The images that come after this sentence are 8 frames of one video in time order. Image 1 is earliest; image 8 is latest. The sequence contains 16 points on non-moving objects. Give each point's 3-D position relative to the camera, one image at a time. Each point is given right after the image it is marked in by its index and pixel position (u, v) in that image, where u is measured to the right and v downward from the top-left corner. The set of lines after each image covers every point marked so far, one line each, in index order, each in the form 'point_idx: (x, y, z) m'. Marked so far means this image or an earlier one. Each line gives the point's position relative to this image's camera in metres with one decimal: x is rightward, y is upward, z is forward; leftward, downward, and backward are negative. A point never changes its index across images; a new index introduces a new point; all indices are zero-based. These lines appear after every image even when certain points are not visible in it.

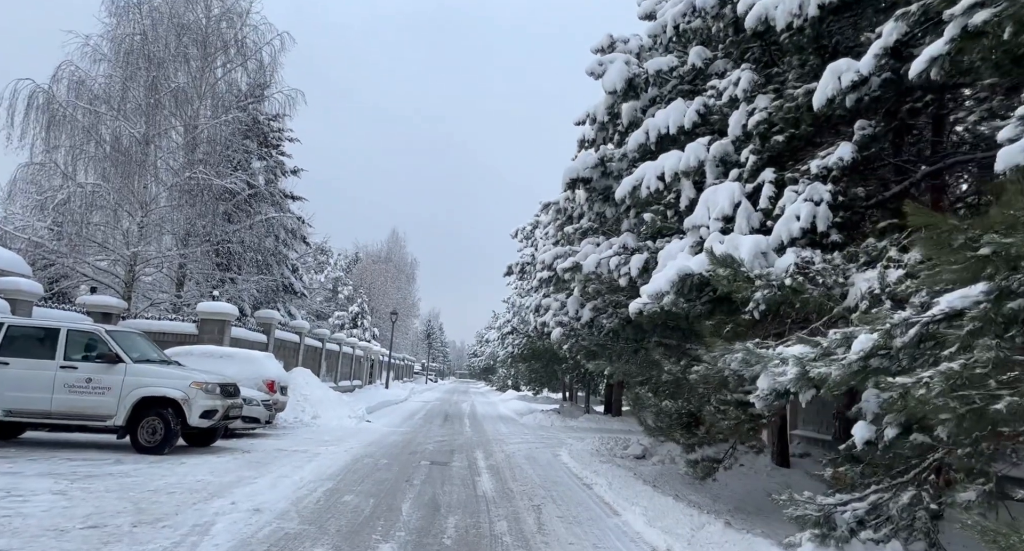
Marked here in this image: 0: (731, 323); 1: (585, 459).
0: (+2.0, -0.4, +5.9) m
1: (+1.3, -3.3, +11.6) m
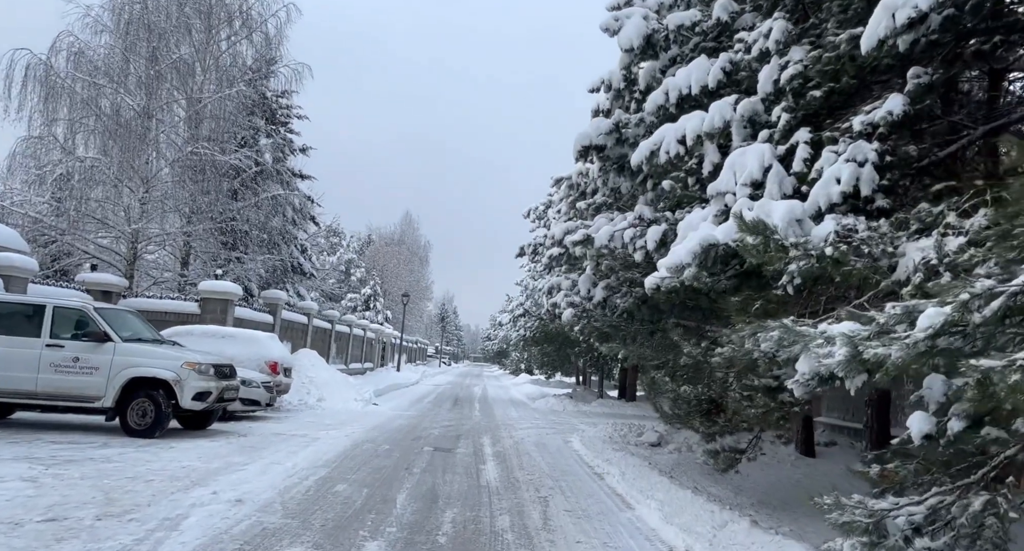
0: (+2.0, -0.2, +5.2) m
1: (+1.5, -2.9, +11.1) m
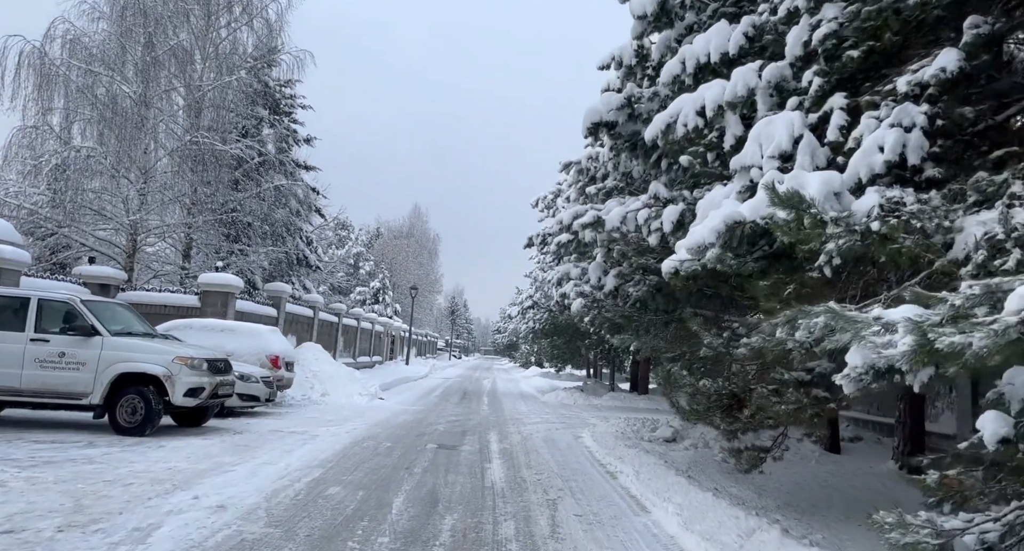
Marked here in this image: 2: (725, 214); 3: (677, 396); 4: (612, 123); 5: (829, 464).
0: (+2.1, -0.1, +4.7) m
1: (+1.6, -2.7, +10.6) m
2: (+1.5, +0.4, +4.6) m
3: (+1.9, -1.4, +7.3) m
4: (+1.2, +1.8, +7.5) m
5: (+4.1, -2.5, +8.4) m
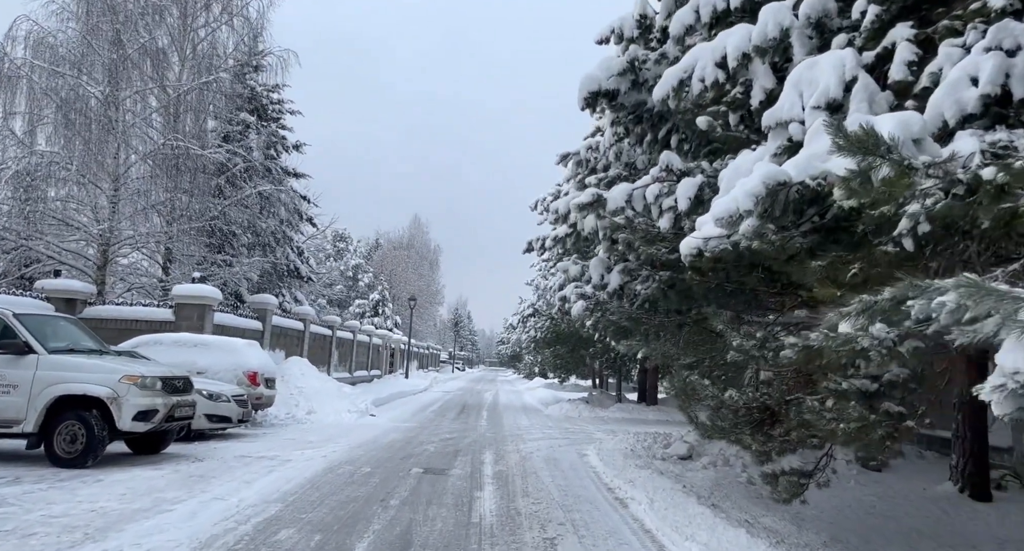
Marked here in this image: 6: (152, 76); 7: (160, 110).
0: (+1.9, +0.1, +3.6) m
1: (+1.5, -2.7, +9.4) m
2: (+1.4, +0.6, +3.5) m
3: (+1.8, -1.3, +6.2) m
4: (+1.0, +1.8, +6.4) m
5: (+4.1, -2.4, +7.2) m
6: (-9.2, +5.1, +16.3) m
7: (-9.0, +4.2, +16.3) m
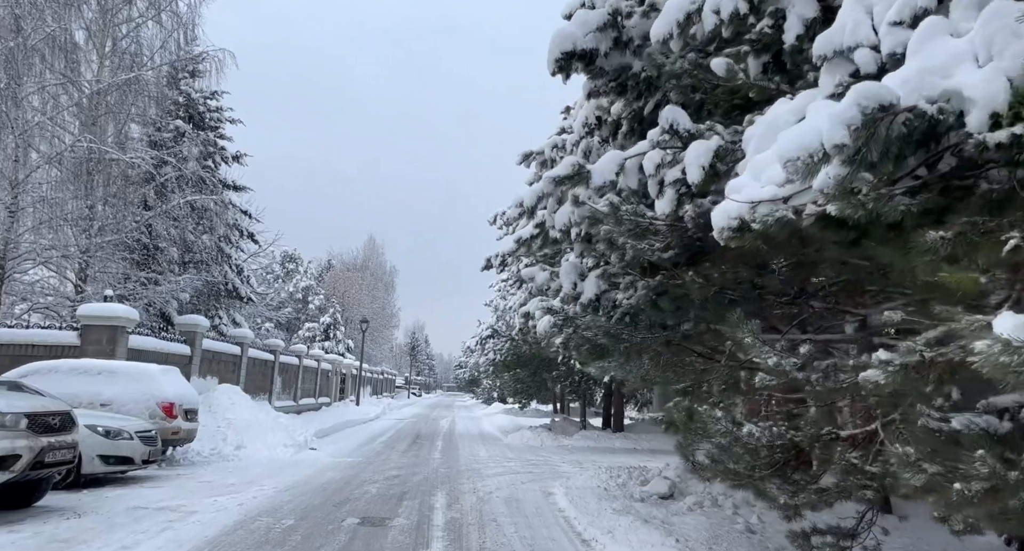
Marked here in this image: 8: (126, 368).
0: (+1.7, +0.1, +2.4) m
1: (+1.0, -2.9, +8.1) m
2: (+1.2, +0.6, +2.2) m
3: (+1.4, -1.4, +4.9) m
4: (+0.6, +1.8, +5.2) m
5: (+3.6, -2.4, +6.0) m
6: (-10.2, +4.7, +14.5) m
7: (-10.0, +3.8, +14.5) m
8: (-6.9, -1.7, +11.4) m
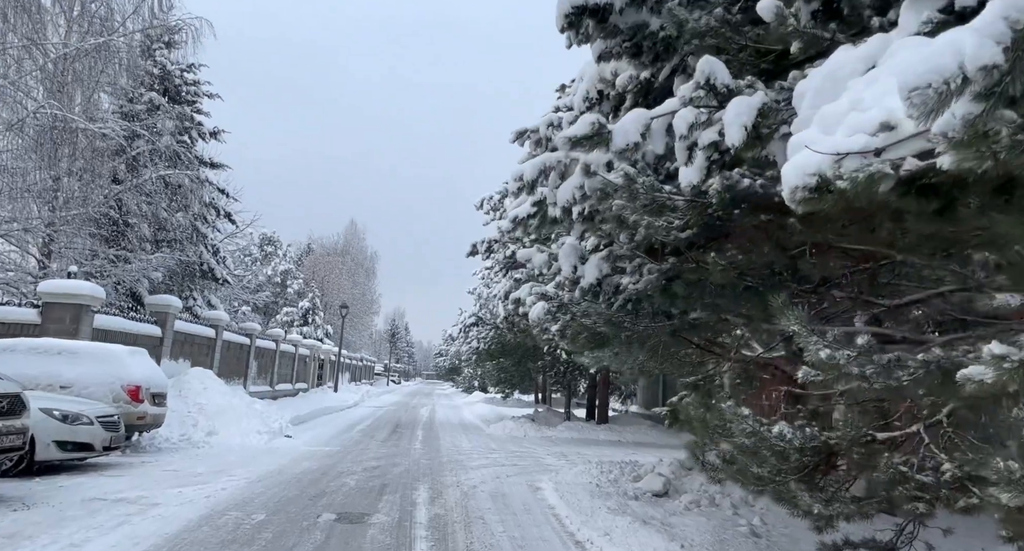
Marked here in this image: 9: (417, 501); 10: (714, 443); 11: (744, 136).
0: (+1.8, +0.2, +1.9) m
1: (+0.8, -2.7, +7.6) m
2: (+1.3, +0.7, +1.8) m
3: (+1.4, -1.2, +4.5) m
4: (+0.7, +2.0, +4.7) m
5: (+3.6, -2.3, +5.7) m
6: (-10.4, +5.2, +13.6) m
7: (-10.2, +4.4, +13.6) m
8: (-7.1, -1.2, +10.8) m
9: (-1.2, -2.8, +7.9) m
10: (+1.4, -1.2, +4.5) m
11: (+1.1, +0.7, +3.1) m
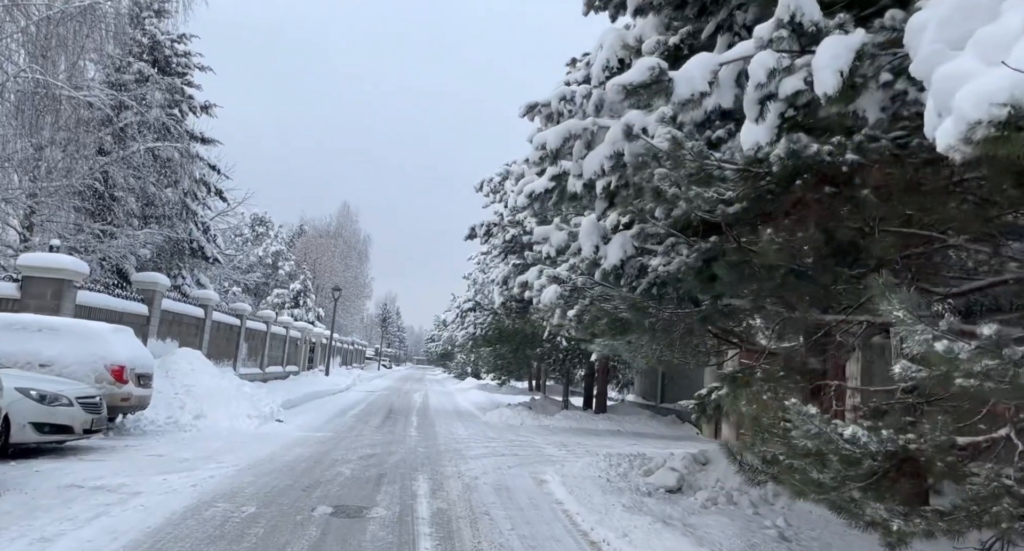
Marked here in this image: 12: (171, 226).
0: (+2.0, +0.3, +1.4) m
1: (+0.9, -2.5, +7.2) m
2: (+1.5, +0.8, +1.3) m
3: (+1.6, -1.1, +4.1) m
4: (+0.9, +2.1, +4.2) m
5: (+3.7, -2.2, +5.3) m
6: (-10.2, +5.8, +12.9) m
7: (-10.1, +4.9, +12.9) m
8: (-7.1, -0.8, +10.2) m
9: (-1.1, -2.5, +7.4) m
10: (+1.6, -1.1, +4.0) m
11: (+1.3, +0.8, +2.6) m
12: (-10.6, +1.5, +19.8) m
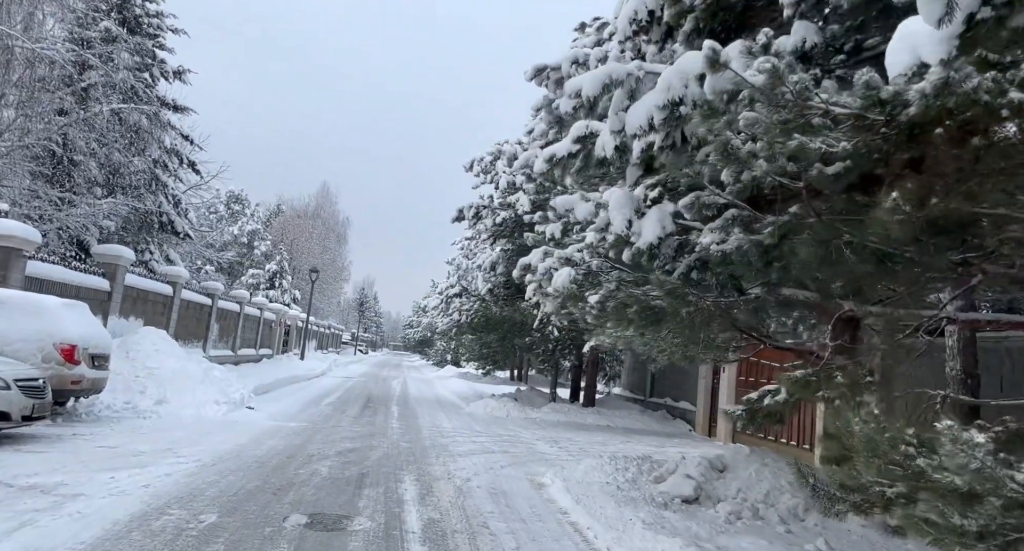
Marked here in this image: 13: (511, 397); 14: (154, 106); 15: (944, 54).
0: (+2.3, +0.3, +0.6) m
1: (+0.9, -2.3, +6.4) m
2: (+1.8, +0.8, +0.4) m
3: (+1.7, -1.0, +3.2) m
4: (+1.1, +2.2, +3.3) m
5: (+3.7, -2.2, +4.6) m
6: (-10.1, +6.4, +11.5) m
7: (-10.0, +5.5, +11.6) m
8: (-7.1, -0.3, +9.1) m
9: (-1.1, -2.3, +6.6) m
10: (+1.7, -1.0, +3.2) m
11: (+1.6, +0.9, +1.7) m
12: (-10.8, +2.3, +18.5) m
13: (-0.1, -3.7, +19.3) m
14: (-10.4, +4.9, +18.5) m
15: (+1.4, +0.7, +1.9) m
